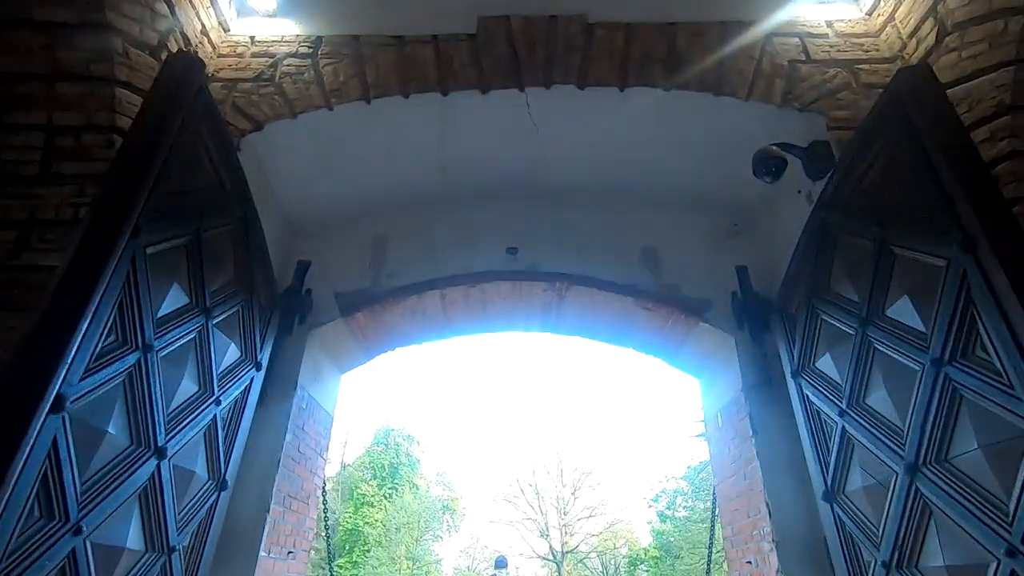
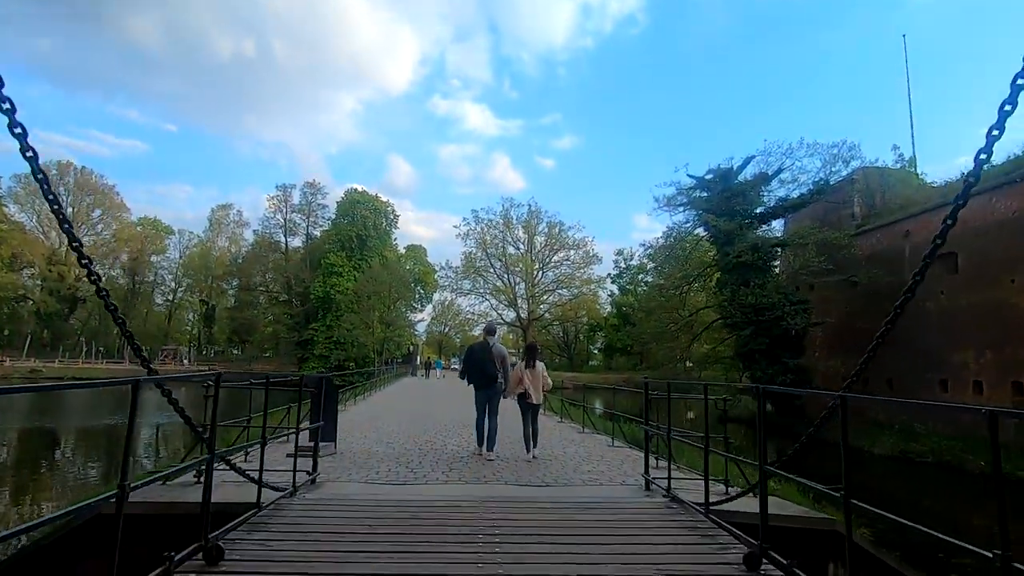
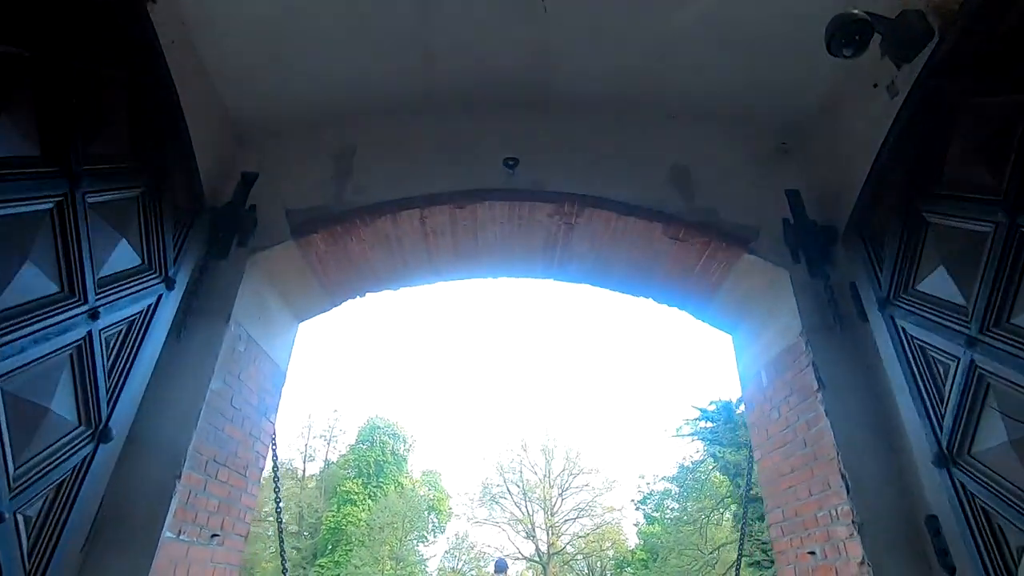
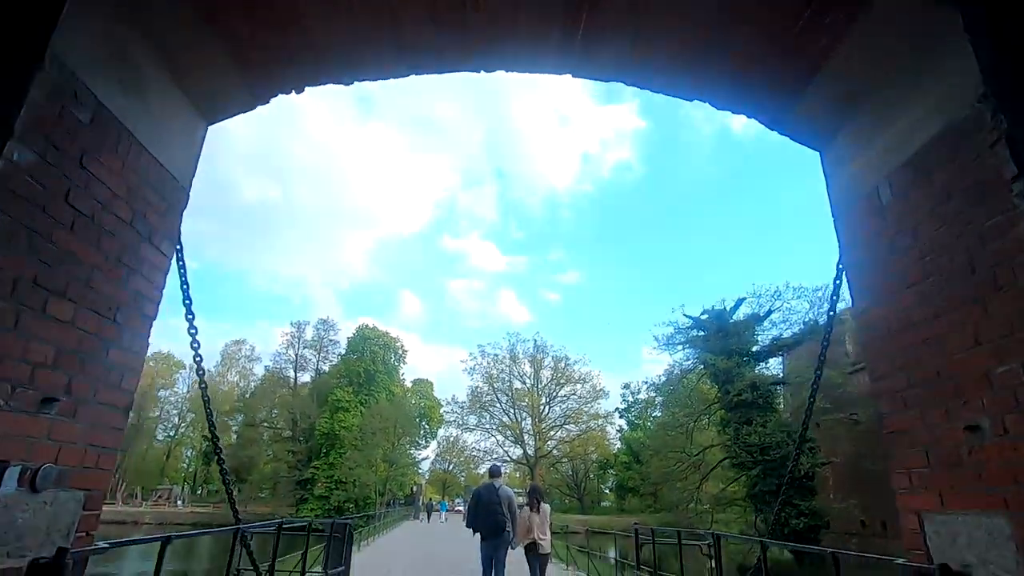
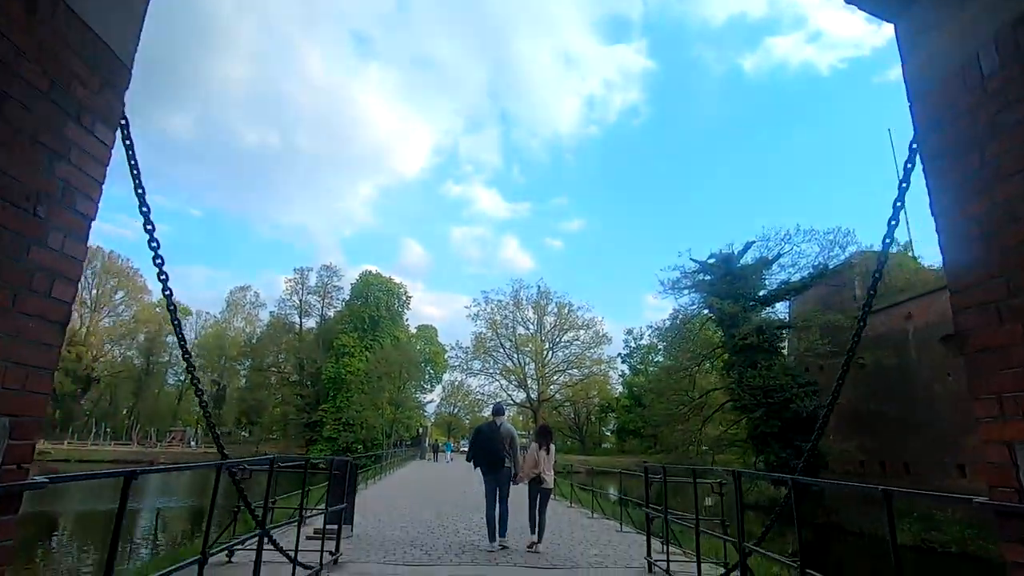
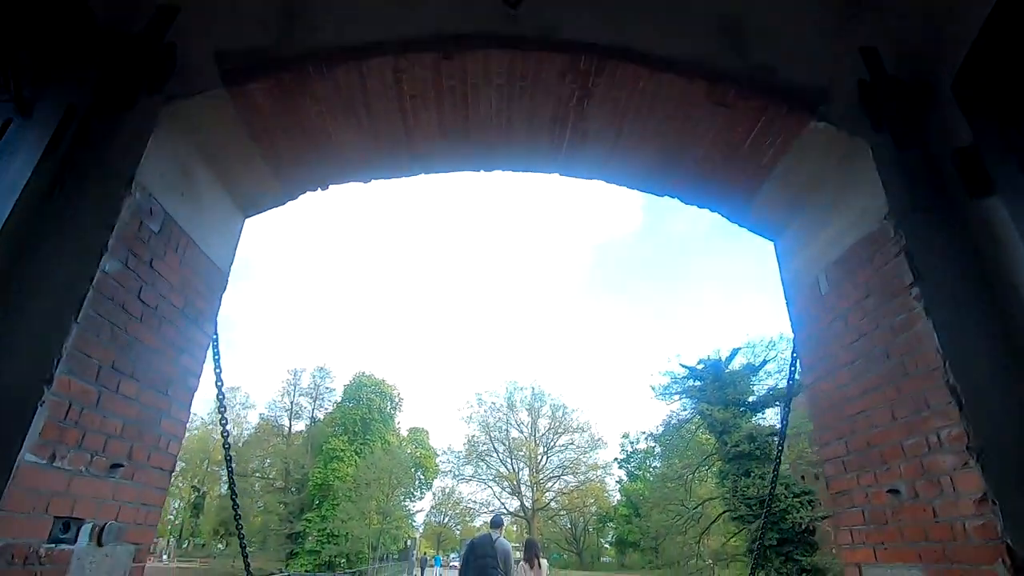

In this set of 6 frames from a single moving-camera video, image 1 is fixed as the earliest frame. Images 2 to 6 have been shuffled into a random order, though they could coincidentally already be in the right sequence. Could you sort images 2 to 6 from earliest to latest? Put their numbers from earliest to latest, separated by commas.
3, 6, 4, 5, 2
